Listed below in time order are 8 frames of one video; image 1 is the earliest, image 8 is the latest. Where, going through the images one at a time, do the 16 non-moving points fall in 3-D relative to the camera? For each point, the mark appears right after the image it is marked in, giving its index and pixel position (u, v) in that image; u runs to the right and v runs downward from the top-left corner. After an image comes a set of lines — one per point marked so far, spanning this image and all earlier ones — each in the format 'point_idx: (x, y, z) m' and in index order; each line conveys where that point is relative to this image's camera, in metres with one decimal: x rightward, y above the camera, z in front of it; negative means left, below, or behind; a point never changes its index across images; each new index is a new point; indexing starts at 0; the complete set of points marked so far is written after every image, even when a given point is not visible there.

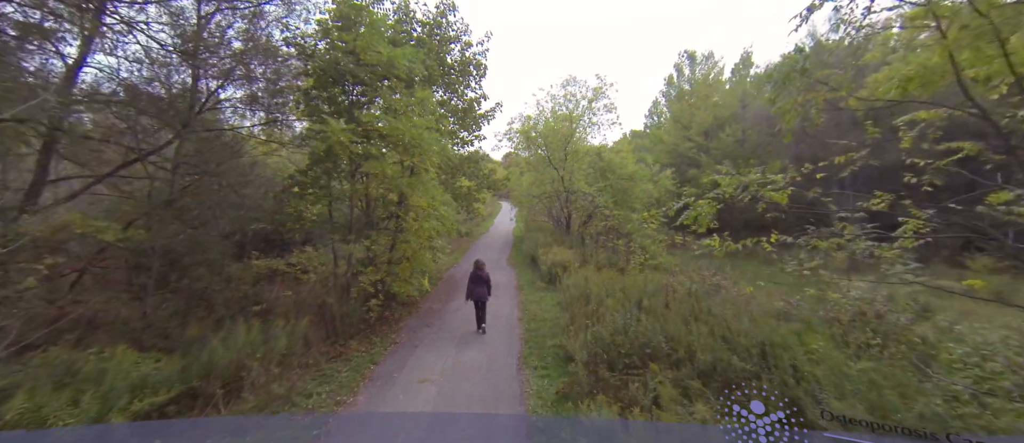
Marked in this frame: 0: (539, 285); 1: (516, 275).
0: (+0.7, -1.8, +11.3) m
1: (+0.1, -1.7, +12.6) m
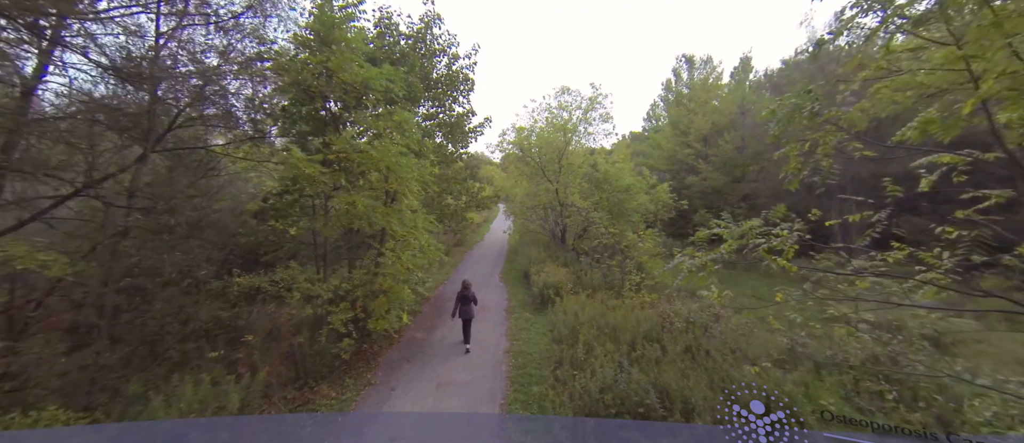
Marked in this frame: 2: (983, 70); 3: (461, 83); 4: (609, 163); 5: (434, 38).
0: (+0.5, -2.3, +10.8) m
1: (-0.1, -2.2, +12.2) m
2: (+3.2, +1.0, +2.8) m
3: (-1.3, +3.4, +10.3) m
4: (+3.6, +2.3, +15.6) m
5: (-1.8, +4.2, +9.6) m
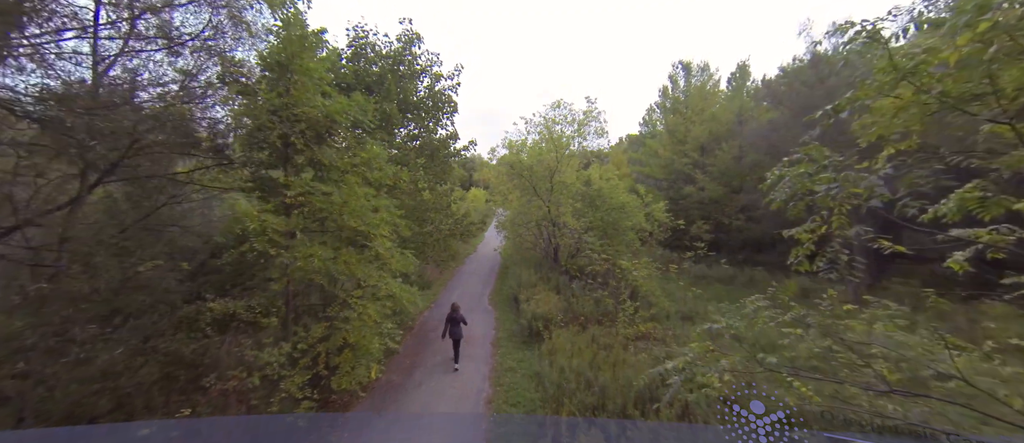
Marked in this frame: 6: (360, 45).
0: (+0.1, -3.0, +10.3) m
1: (-0.5, -2.9, +11.6) m
2: (+2.9, +0.4, +2.2) m
3: (-1.6, +2.8, +9.8) m
4: (+3.3, +1.6, +15.0) m
5: (-2.1, +3.5, +9.0) m
6: (-3.1, +3.6, +8.5) m
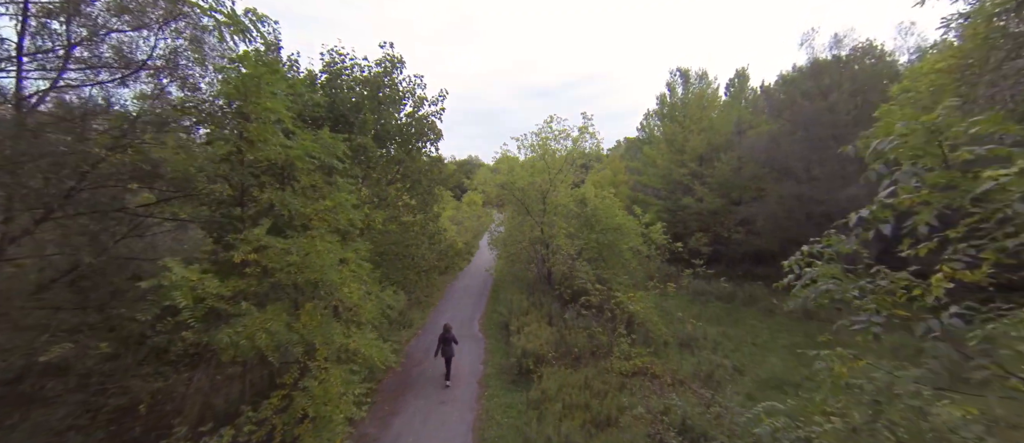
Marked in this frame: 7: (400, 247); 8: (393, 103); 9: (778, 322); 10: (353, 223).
0: (-0.1, -3.7, +9.7) m
1: (-0.7, -3.6, +11.0) m
2: (+2.6, -0.4, +1.6) m
3: (-1.9, +2.0, +9.2) m
4: (+3.0, +0.9, +14.5) m
5: (-2.4, +2.8, +8.4) m
6: (-3.4, +2.9, +7.9) m
7: (-2.2, -0.5, +8.3) m
8: (-2.5, +2.4, +8.5) m
9: (+10.9, -4.1, +17.0) m
10: (-2.4, 0.0, +6.2) m
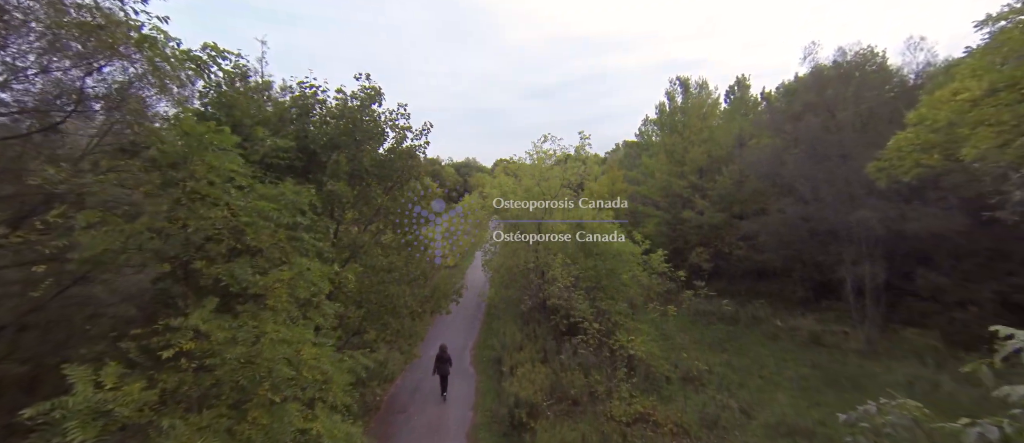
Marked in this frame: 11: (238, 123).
0: (-0.3, -4.5, +8.9) m
1: (-0.9, -4.5, +10.3) m
2: (+2.5, -1.2, +0.9) m
3: (-2.1, +1.2, +8.4) m
4: (+2.8, 0.0, +13.8) m
5: (-2.5, +2.0, +7.7) m
6: (-3.5, +2.0, +7.2) m
7: (-2.4, -1.3, +7.6) m
8: (-2.6, +1.6, +7.8) m
9: (+10.7, -5.0, +16.4) m
10: (-2.6, -0.8, +5.5) m
11: (-4.3, +1.6, +6.6) m
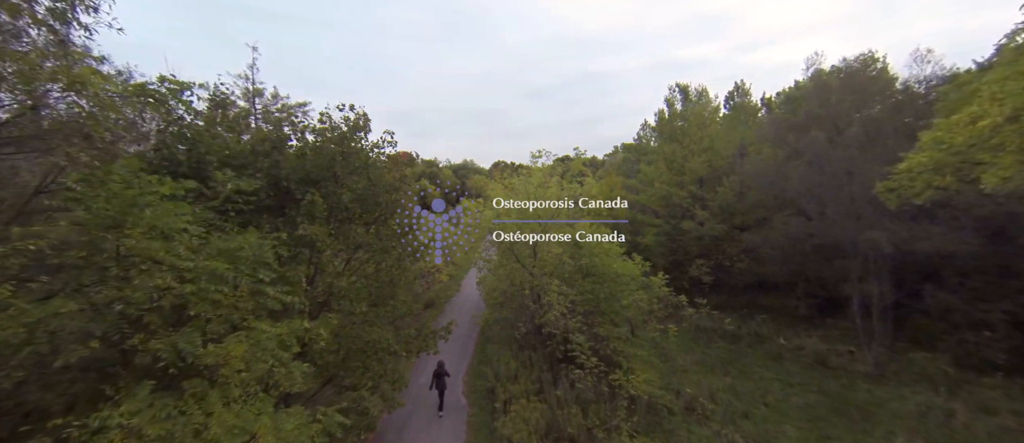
0: (-0.5, -5.2, +8.3) m
1: (-1.1, -5.1, +9.7) m
2: (+2.4, -1.8, +0.4) m
3: (-2.2, +0.5, +7.9) m
4: (+2.6, -0.7, +13.2) m
5: (-2.7, +1.3, +7.1) m
6: (-3.7, +1.4, +6.6) m
7: (-2.6, -2.0, +7.0) m
8: (-2.8, +0.9, +7.2) m
9: (+10.5, -5.7, +15.8) m
10: (-2.7, -1.5, +4.9) m
11: (-4.5, +0.9, +6.0) m
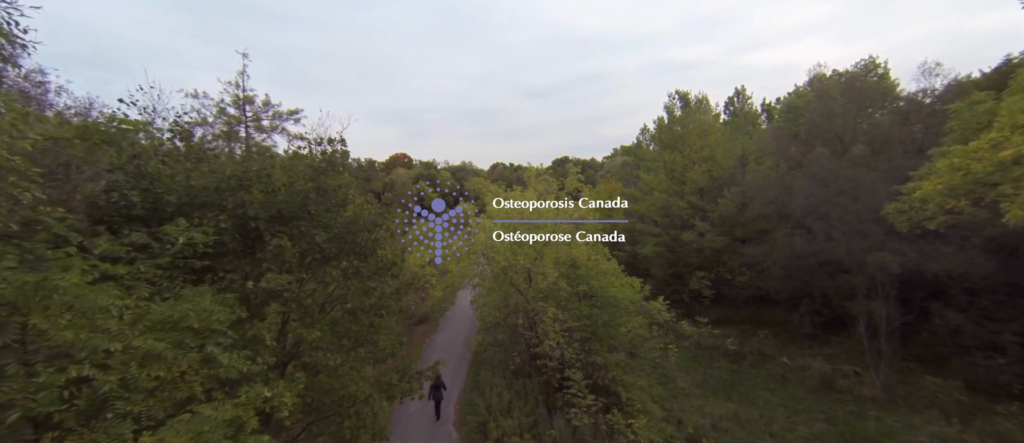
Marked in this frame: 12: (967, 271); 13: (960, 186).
0: (-0.6, -5.9, +7.7) m
1: (-1.3, -5.8, +9.1) m
2: (+2.2, -2.5, -0.2) m
3: (-2.4, -0.1, +7.3) m
4: (+2.4, -1.3, +12.6) m
5: (-2.9, +0.6, +6.6) m
6: (-3.8, +0.7, +6.0) m
7: (-2.7, -2.7, +6.4) m
8: (-3.0, +0.3, +6.6) m
9: (+10.3, -6.4, +15.3) m
10: (-2.9, -2.1, +4.3) m
11: (-4.6, +0.3, +5.5) m
12: (+14.7, -1.6, +13.4) m
13: (+10.5, +0.8, +9.7) m
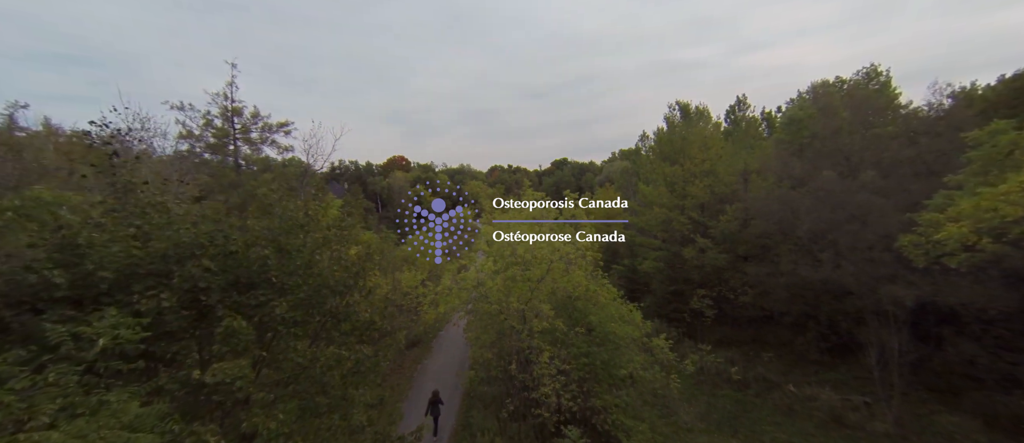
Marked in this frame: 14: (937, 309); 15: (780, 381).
0: (-0.8, -6.8, +7.0) m
1: (-1.5, -6.7, +8.3) m
2: (+2.1, -3.4, -0.9) m
3: (-2.6, -1.1, +6.6) m
4: (+2.2, -2.3, +11.9) m
5: (-3.0, -0.3, +5.8) m
6: (-4.0, -0.2, +5.3) m
7: (-2.9, -3.6, +5.7) m
8: (-3.1, -0.7, +5.9) m
9: (+10.1, -7.3, +14.5) m
10: (-3.0, -3.1, +3.6) m
11: (-4.8, -0.7, +4.7) m
12: (+14.5, -2.5, +12.7) m
13: (+10.3, -0.1, +9.0) m
14: (+15.4, -3.1, +14.9) m
15: (+11.4, -6.8, +17.7) m
